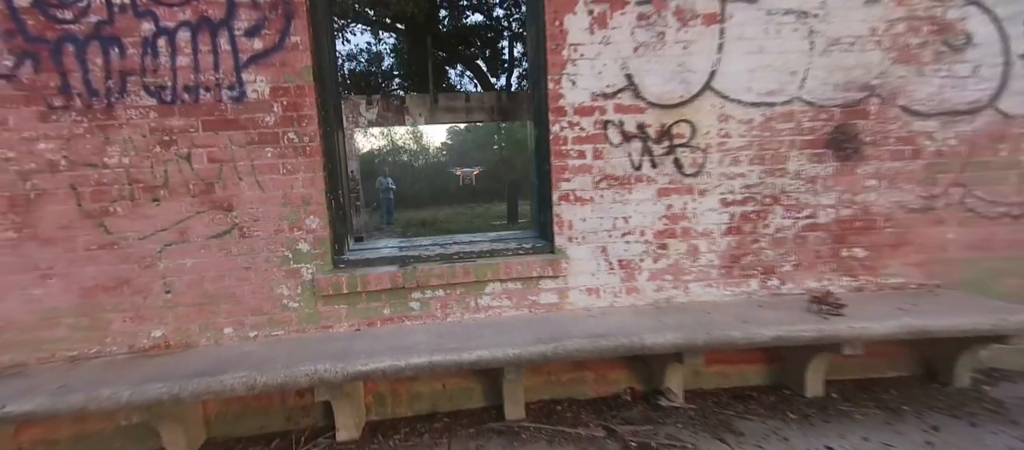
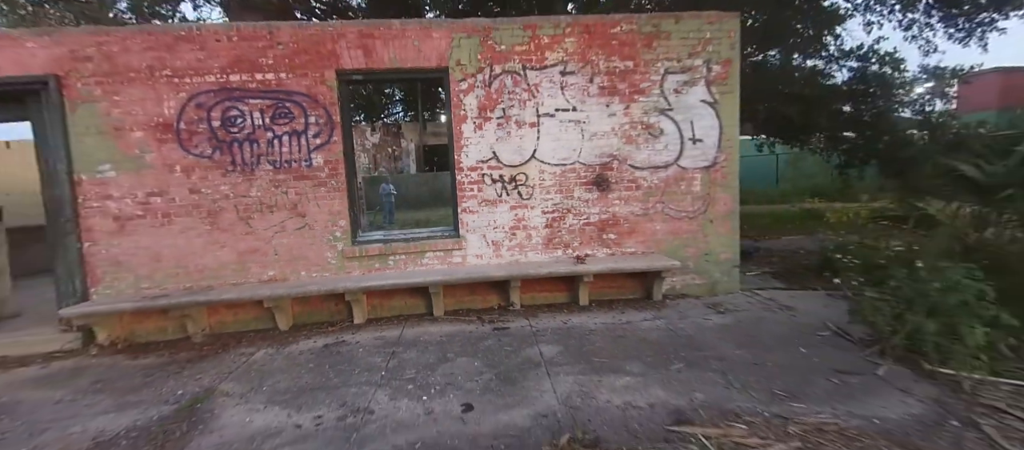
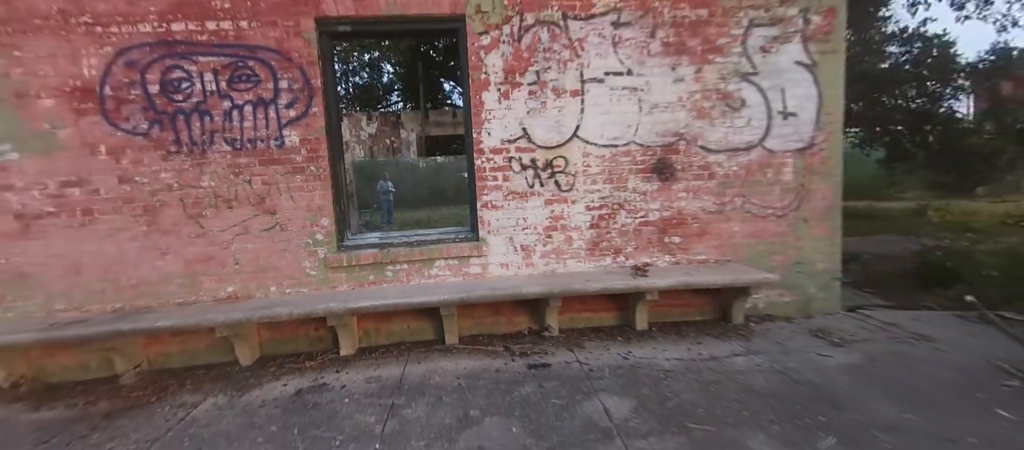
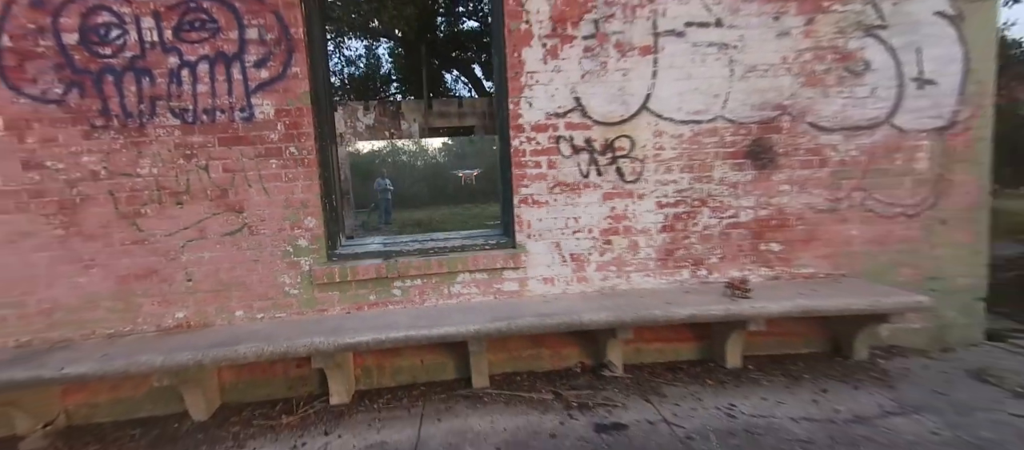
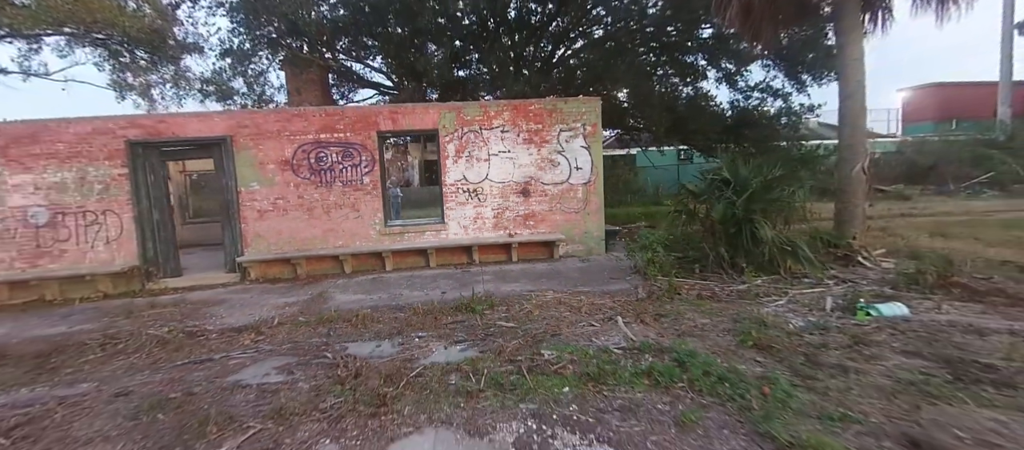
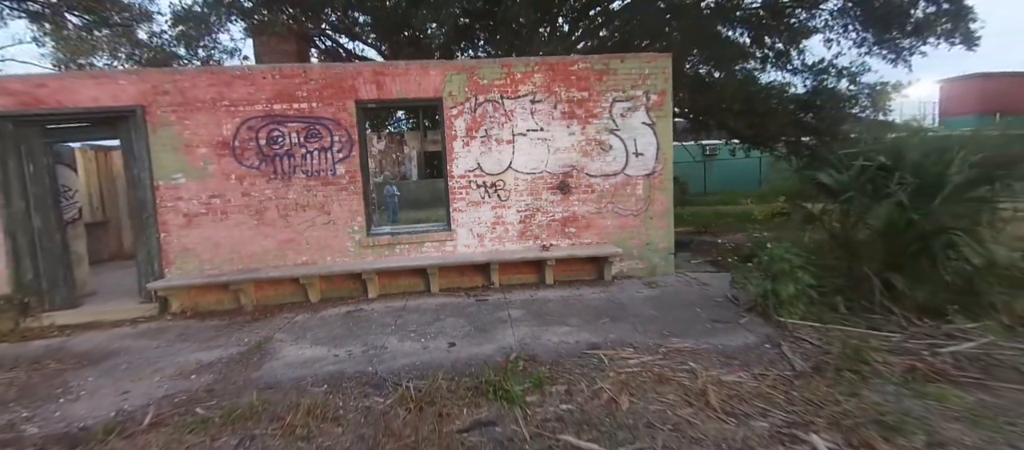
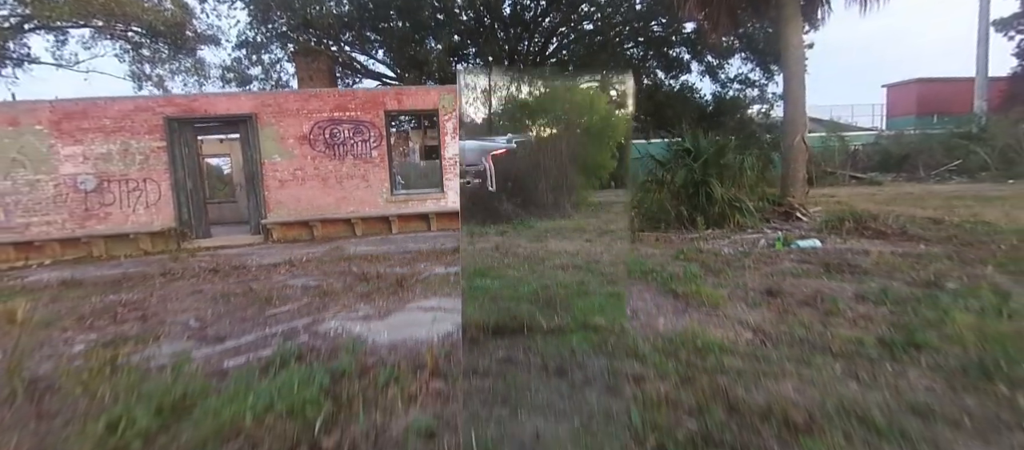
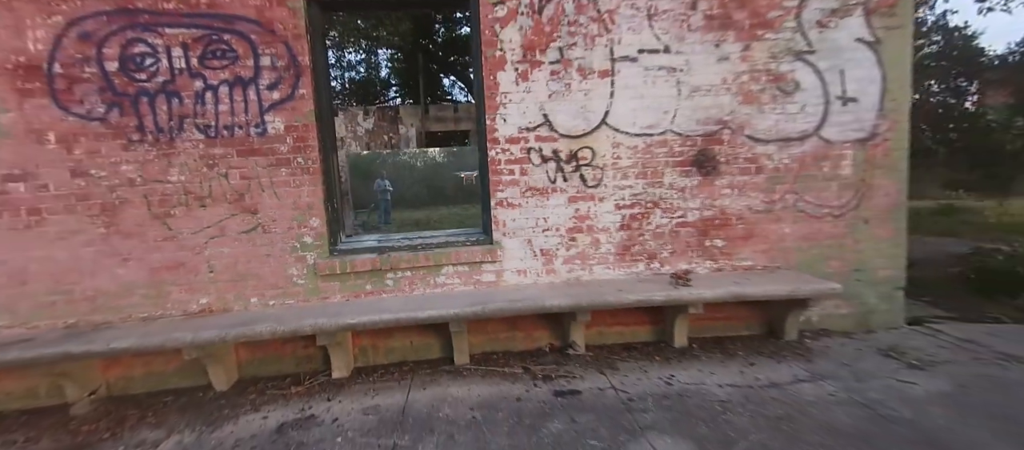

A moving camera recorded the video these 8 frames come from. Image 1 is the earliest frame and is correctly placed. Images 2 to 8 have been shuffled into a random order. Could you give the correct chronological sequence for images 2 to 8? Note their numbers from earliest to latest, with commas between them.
4, 8, 3, 2, 6, 5, 7
